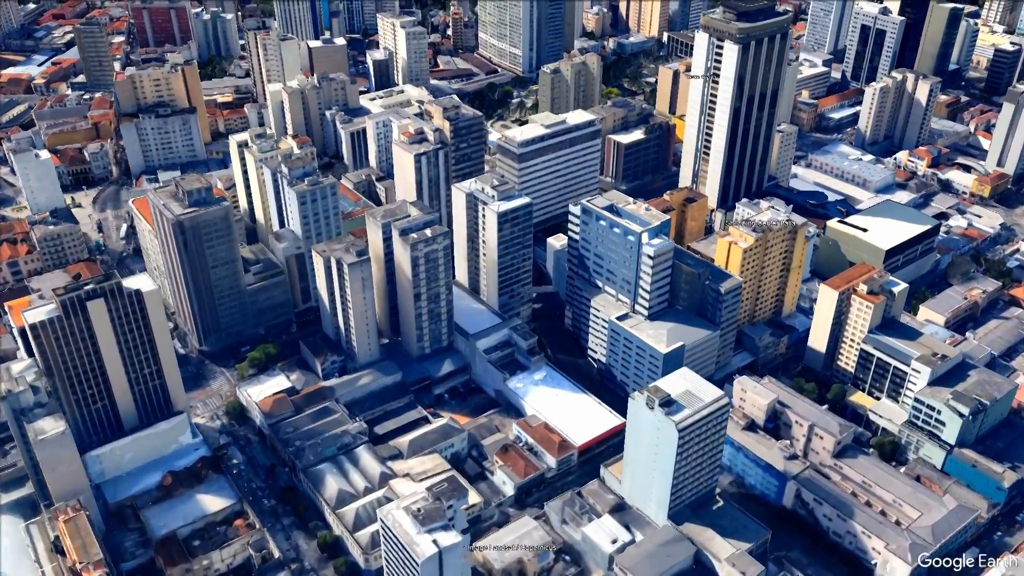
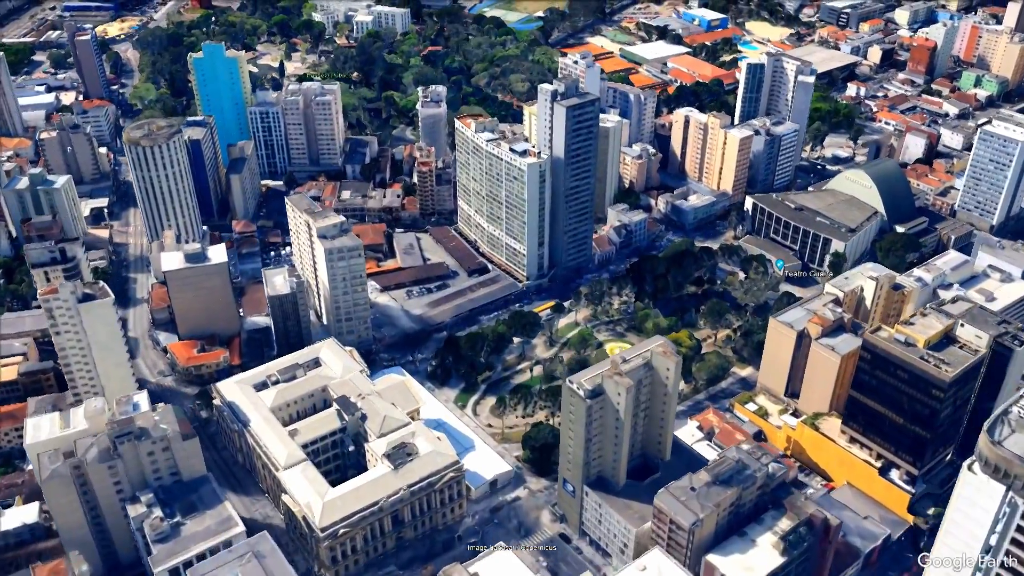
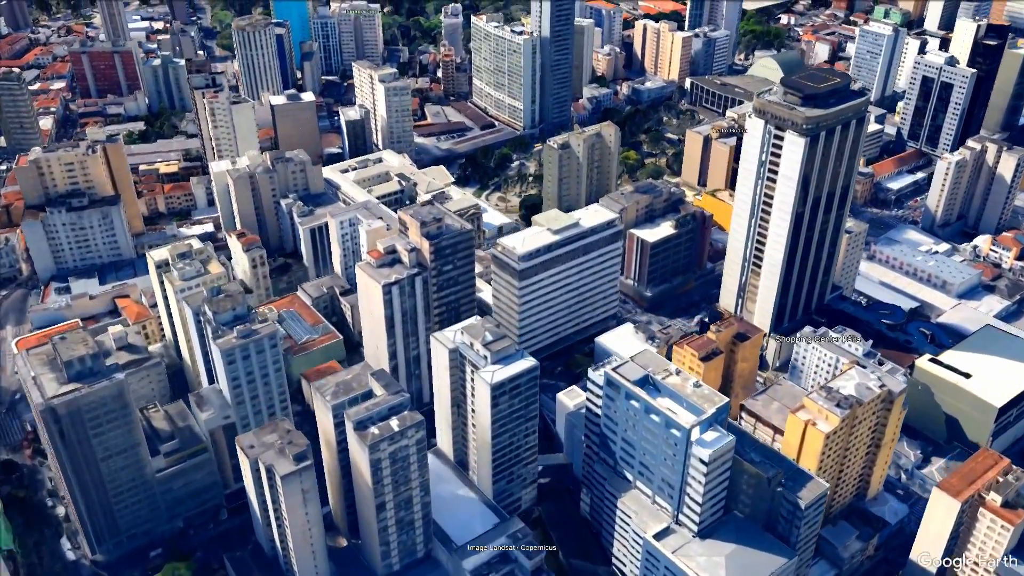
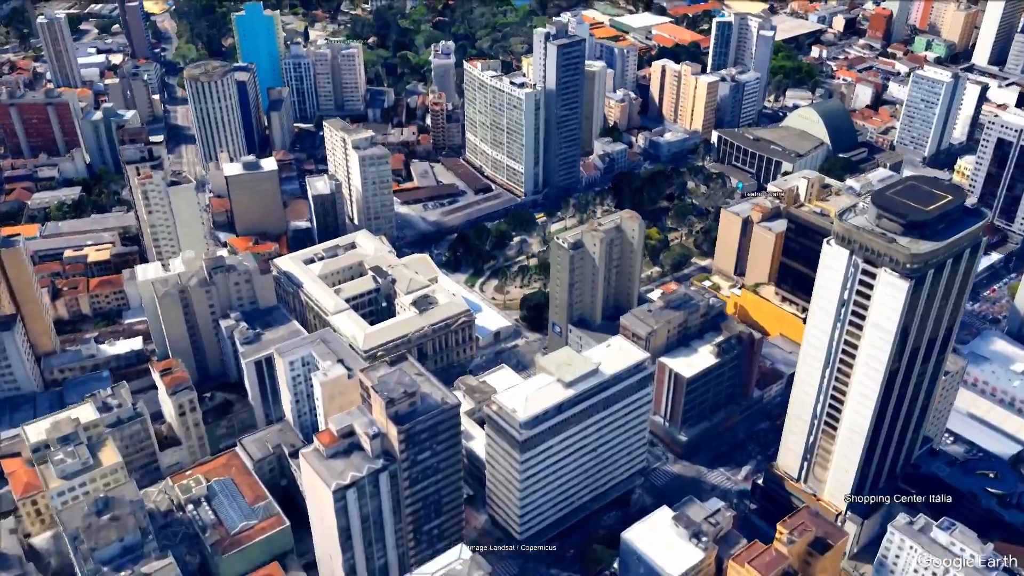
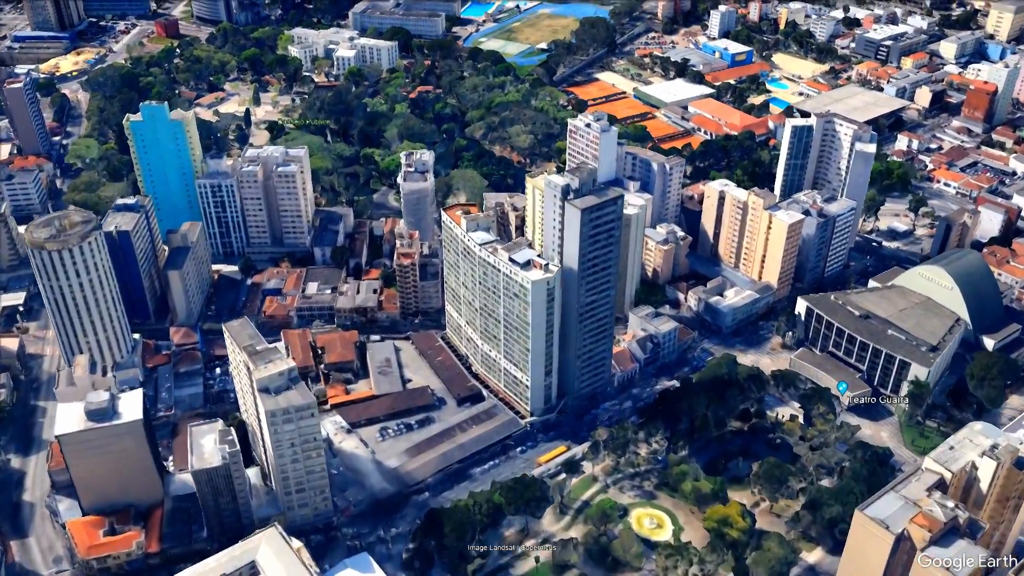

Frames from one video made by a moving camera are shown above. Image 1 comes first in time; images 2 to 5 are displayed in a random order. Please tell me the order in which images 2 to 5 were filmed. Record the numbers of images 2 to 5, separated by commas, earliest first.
3, 4, 2, 5
